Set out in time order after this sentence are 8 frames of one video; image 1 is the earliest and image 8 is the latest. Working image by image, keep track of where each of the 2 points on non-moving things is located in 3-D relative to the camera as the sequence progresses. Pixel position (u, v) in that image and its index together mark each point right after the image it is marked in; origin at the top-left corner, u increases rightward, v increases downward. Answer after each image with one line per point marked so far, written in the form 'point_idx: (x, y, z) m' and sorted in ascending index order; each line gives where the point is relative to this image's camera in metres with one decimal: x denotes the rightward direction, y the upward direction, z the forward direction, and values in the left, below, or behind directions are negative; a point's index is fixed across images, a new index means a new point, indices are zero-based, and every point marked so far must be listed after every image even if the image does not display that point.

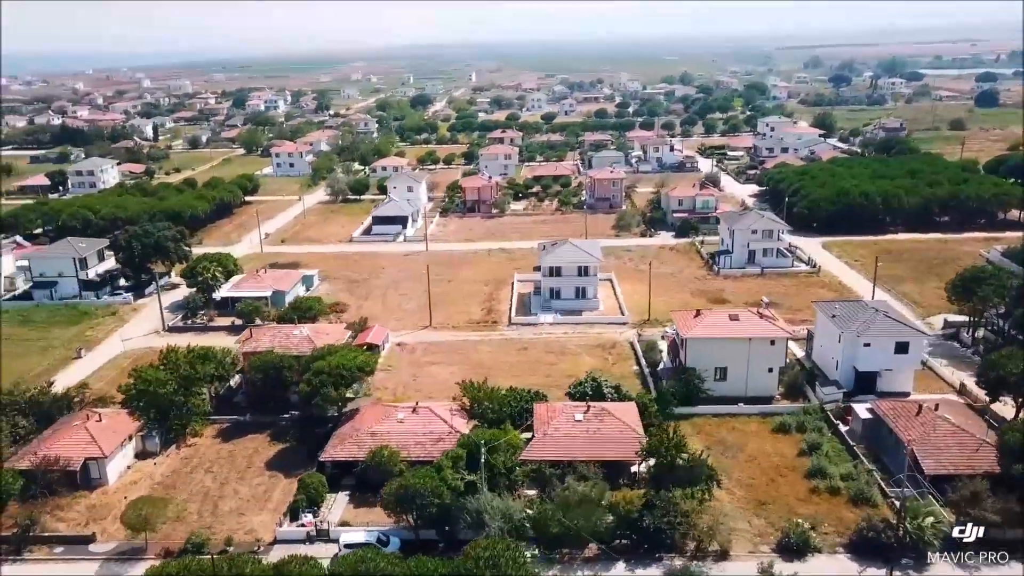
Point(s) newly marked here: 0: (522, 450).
0: (+0.1, -2.5, +12.6) m
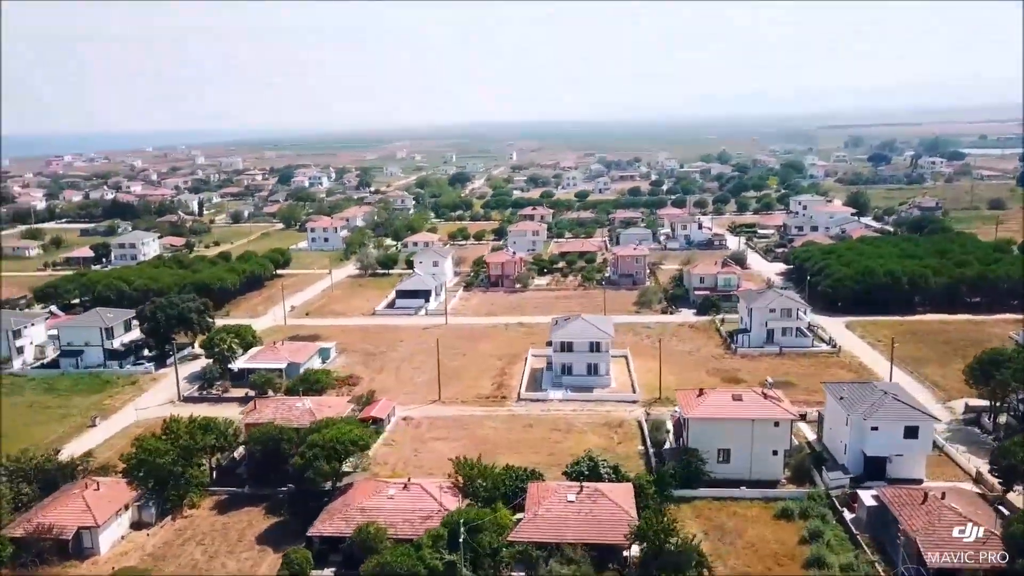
0: (0.0, -3.7, +12.3) m
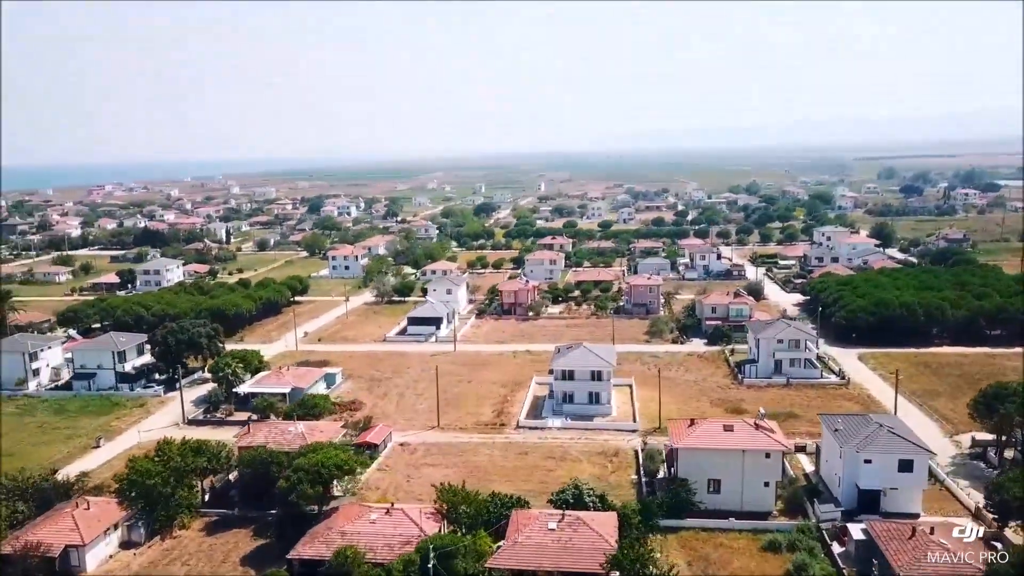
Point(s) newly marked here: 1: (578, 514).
0: (-0.4, -4.0, +12.3) m
1: (+1.0, -3.6, +13.1) m
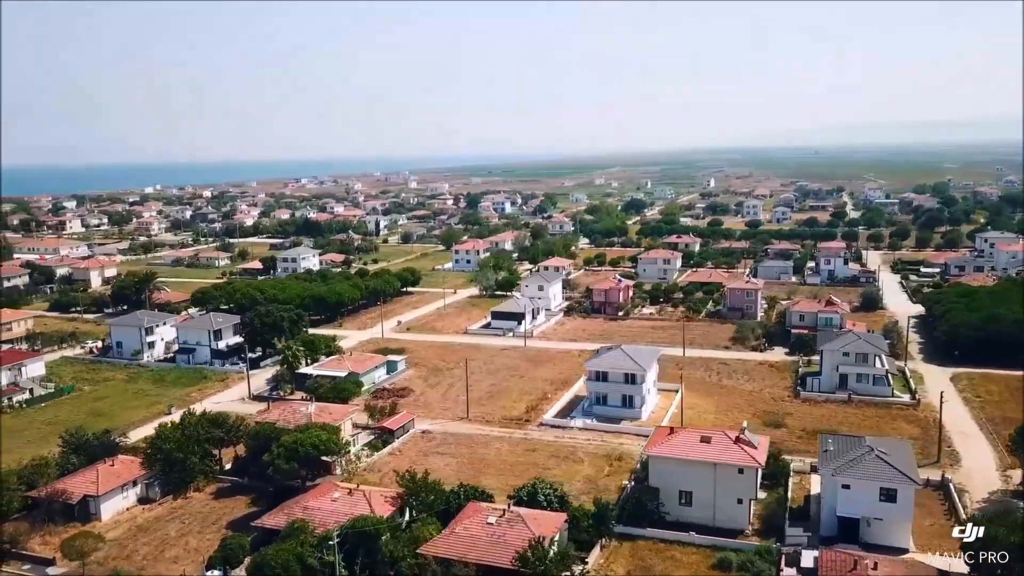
0: (-1.4, -4.0, +12.8) m
1: (+0.2, -3.6, +13.3) m
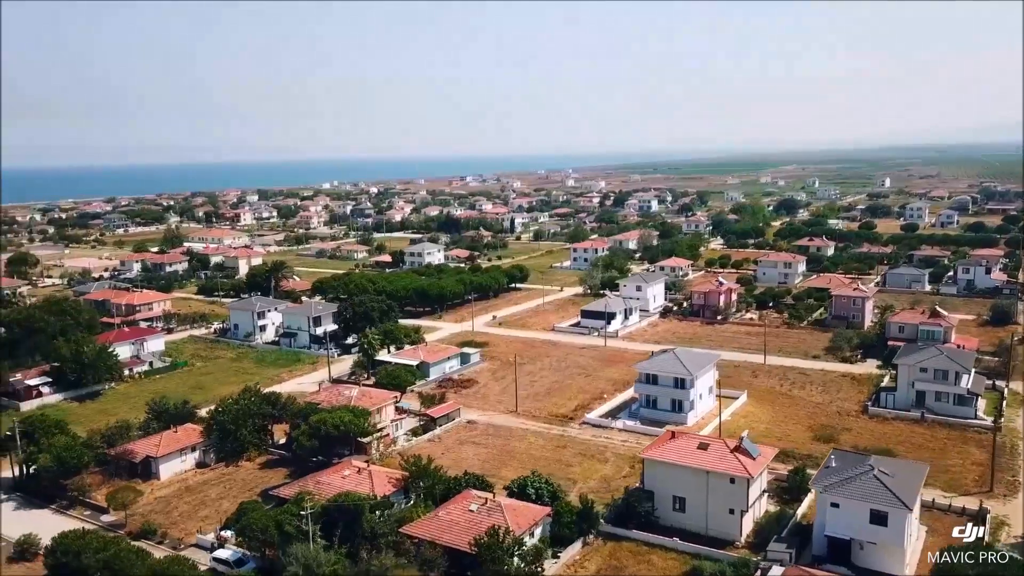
0: (-1.8, -3.9, +13.6) m
1: (-0.1, -3.6, +13.7) m
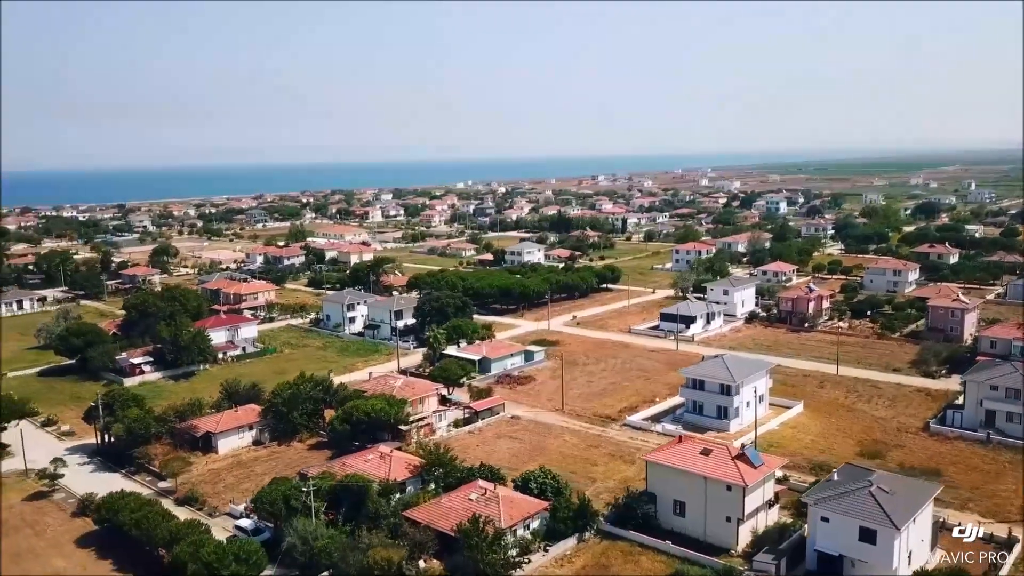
0: (-1.8, -3.8, +14.4) m
1: (-0.1, -3.6, +14.2) m
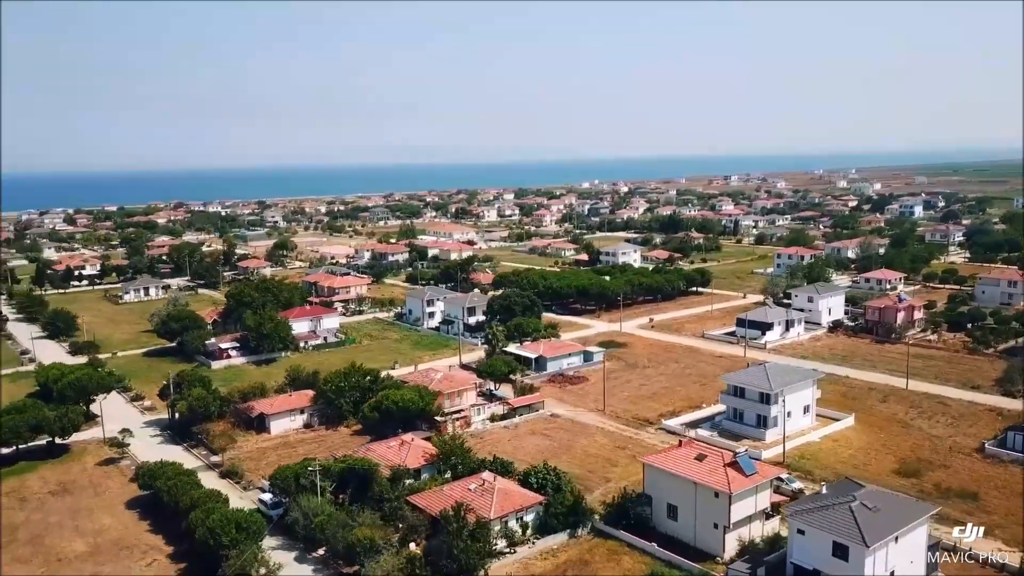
0: (-1.8, -3.8, +15.2) m
1: (-0.2, -3.6, +14.8) m
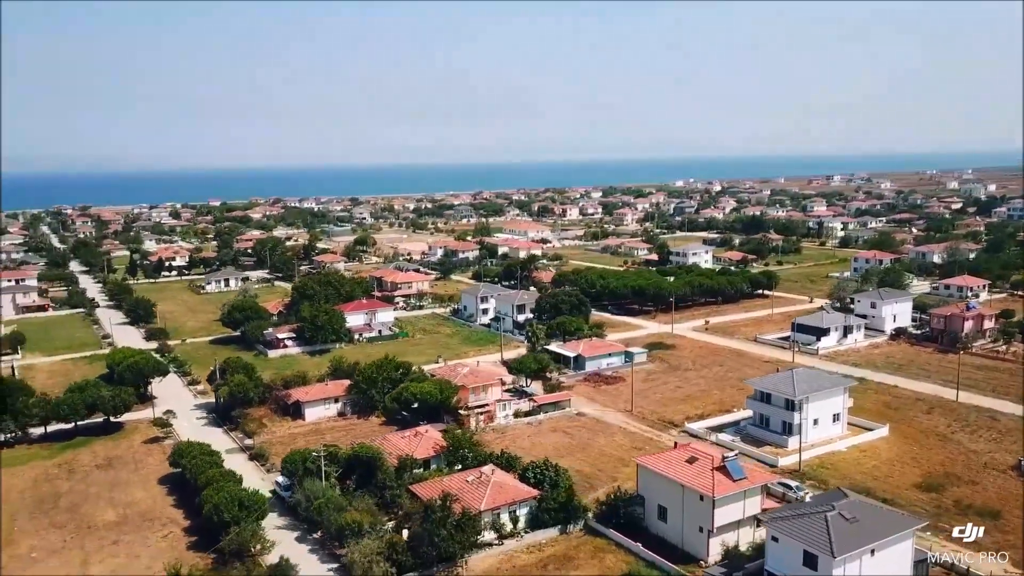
0: (-1.9, -3.7, +15.7) m
1: (-0.3, -3.6, +15.1) m
